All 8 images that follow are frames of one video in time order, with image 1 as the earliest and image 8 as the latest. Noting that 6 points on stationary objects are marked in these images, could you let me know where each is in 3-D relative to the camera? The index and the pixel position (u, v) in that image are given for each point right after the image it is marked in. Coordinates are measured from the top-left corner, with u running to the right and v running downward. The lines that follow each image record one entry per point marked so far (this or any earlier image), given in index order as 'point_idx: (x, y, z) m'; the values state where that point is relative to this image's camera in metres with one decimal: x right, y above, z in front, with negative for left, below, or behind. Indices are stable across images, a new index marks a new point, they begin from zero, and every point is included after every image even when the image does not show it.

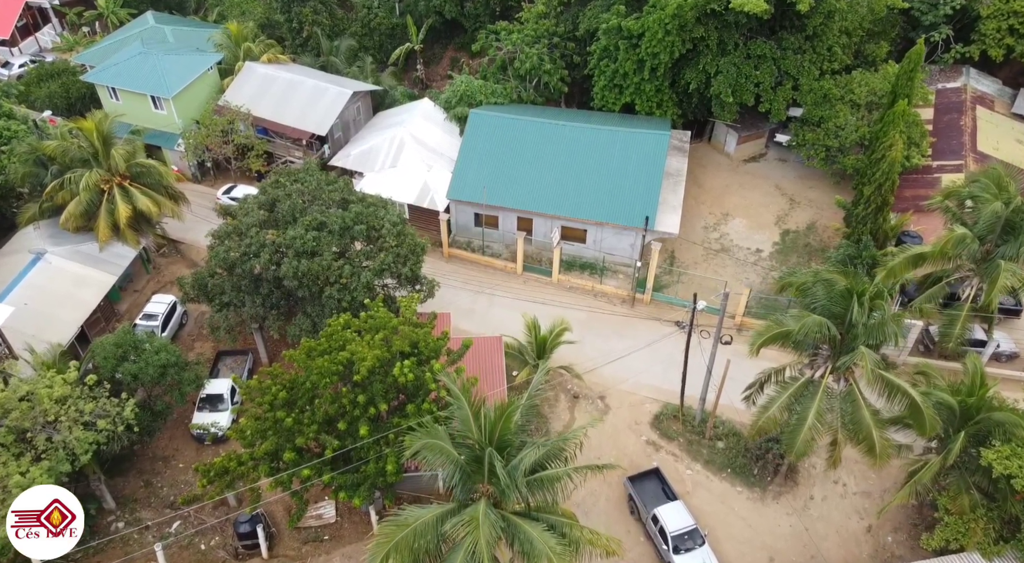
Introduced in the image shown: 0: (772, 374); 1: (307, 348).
0: (+7.5, -2.7, +19.3) m
1: (-5.3, -1.7, +17.5) m
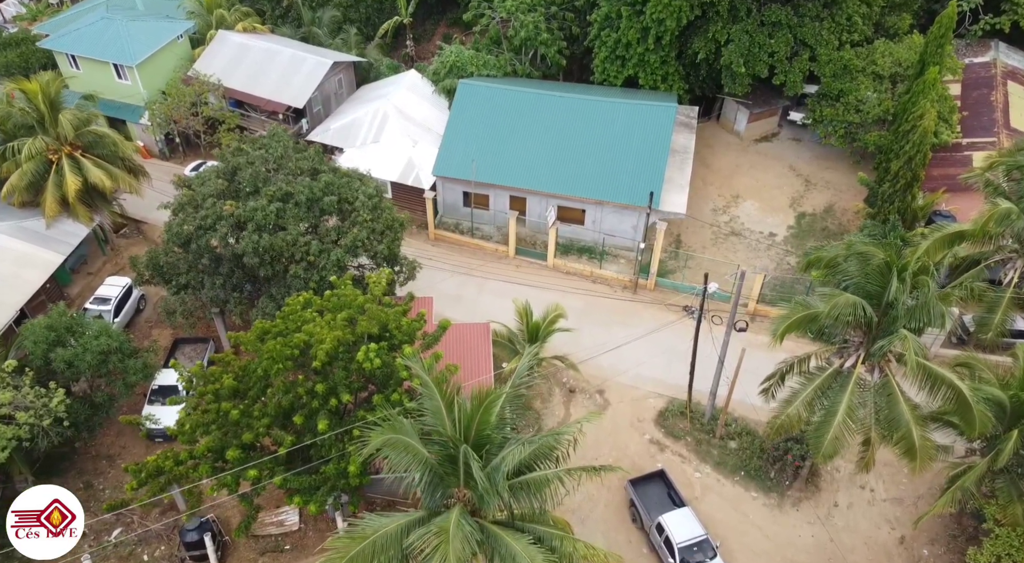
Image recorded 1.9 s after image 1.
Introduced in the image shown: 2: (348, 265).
0: (+7.1, -2.1, +16.9) m
1: (-5.7, -1.1, +15.1) m
2: (-4.8, +0.5, +19.4) m
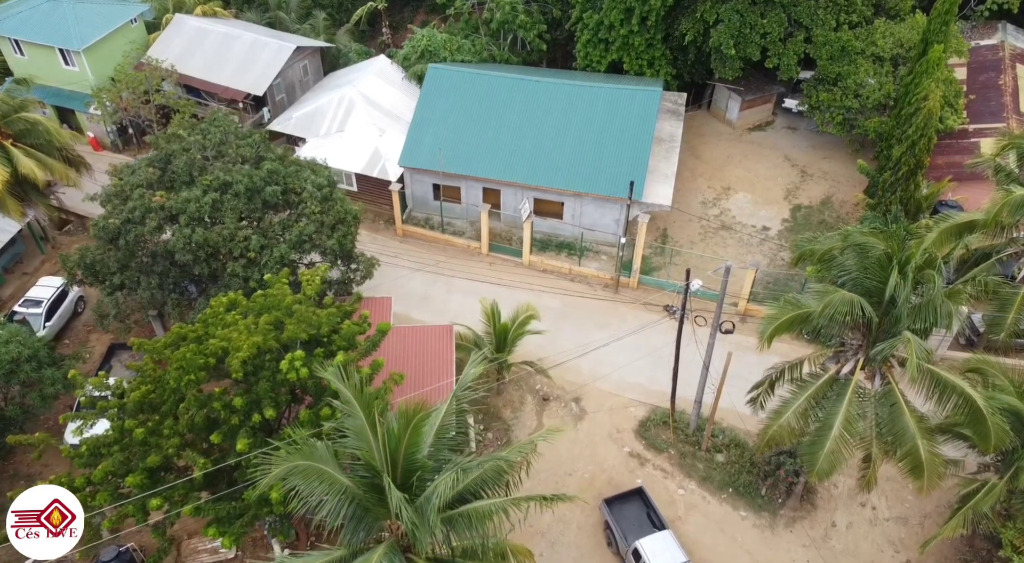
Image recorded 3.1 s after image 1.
0: (+6.1, -2.0, +15.1) m
1: (-6.7, -1.1, +13.3) m
2: (-5.7, +0.5, +17.6) m
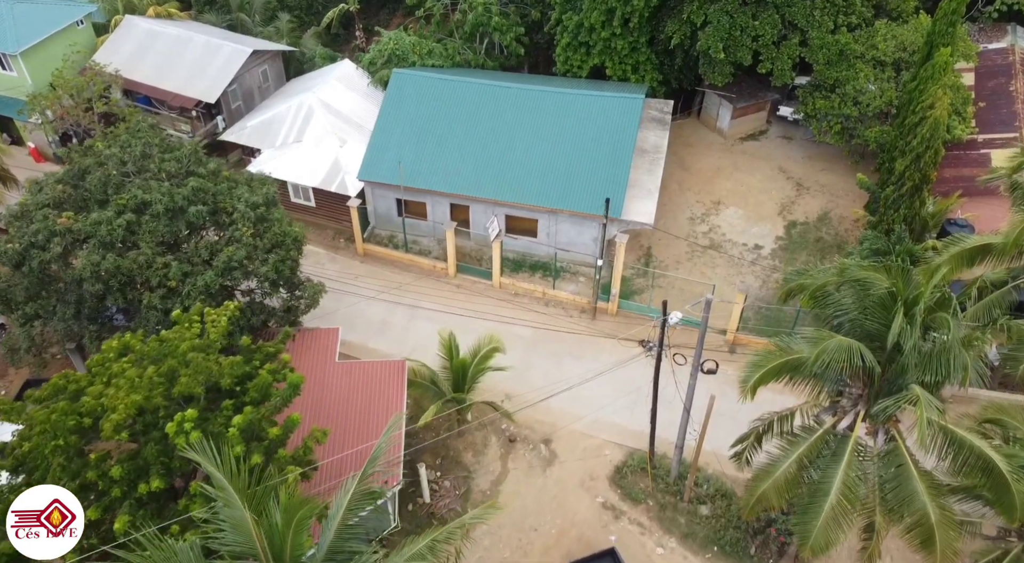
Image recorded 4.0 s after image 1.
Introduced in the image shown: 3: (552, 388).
0: (+5.1, -2.7, +13.0) m
1: (-7.7, -1.8, +11.3) m
2: (-6.8, -0.2, +15.6) m
3: (+1.1, -3.0, +19.2) m
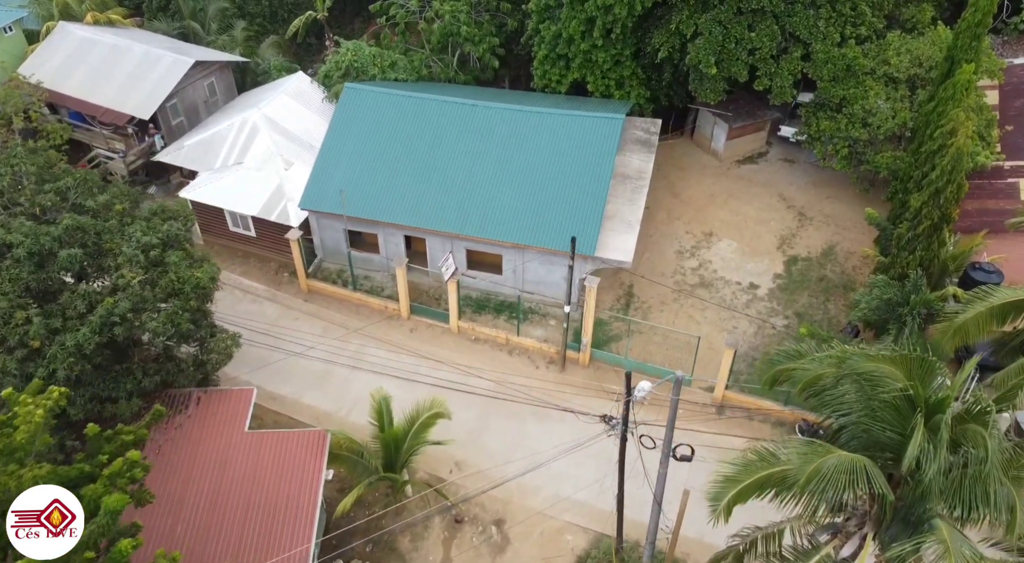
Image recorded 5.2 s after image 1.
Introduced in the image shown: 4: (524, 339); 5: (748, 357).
0: (+3.8, -3.9, +10.3) m
1: (-9.0, -2.9, +8.7) m
2: (-8.0, -1.4, +13.0) m
3: (-0.1, -4.3, +16.5) m
4: (+0.4, -1.6, +19.1) m
5: (+6.6, -2.1, +18.9) m
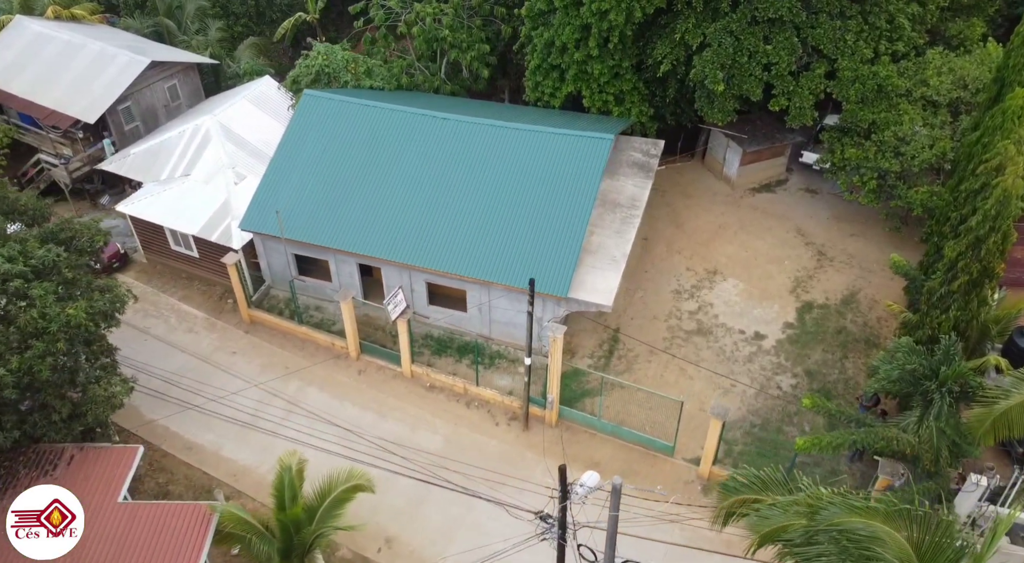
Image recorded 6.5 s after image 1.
0: (+2.3, -5.0, +7.6) m
1: (-10.6, -3.3, +6.6) m
2: (-9.3, -1.9, +10.9) m
3: (-1.4, -5.3, +14.0) m
4: (-0.7, -2.7, +16.5) m
5: (+5.5, -3.4, +16.1) m
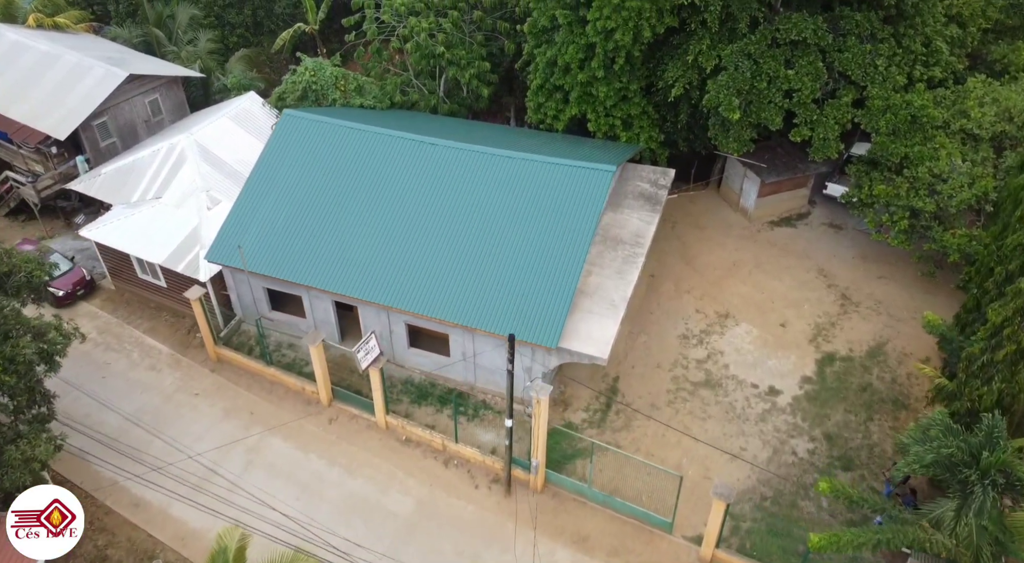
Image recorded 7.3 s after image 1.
0: (+1.6, -6.0, +5.9) m
1: (-11.2, -4.0, +5.3) m
2: (-9.8, -2.7, +9.6) m
3: (-1.9, -6.2, +12.4) m
4: (-1.1, -3.7, +14.9) m
5: (+5.1, -4.6, +14.3) m
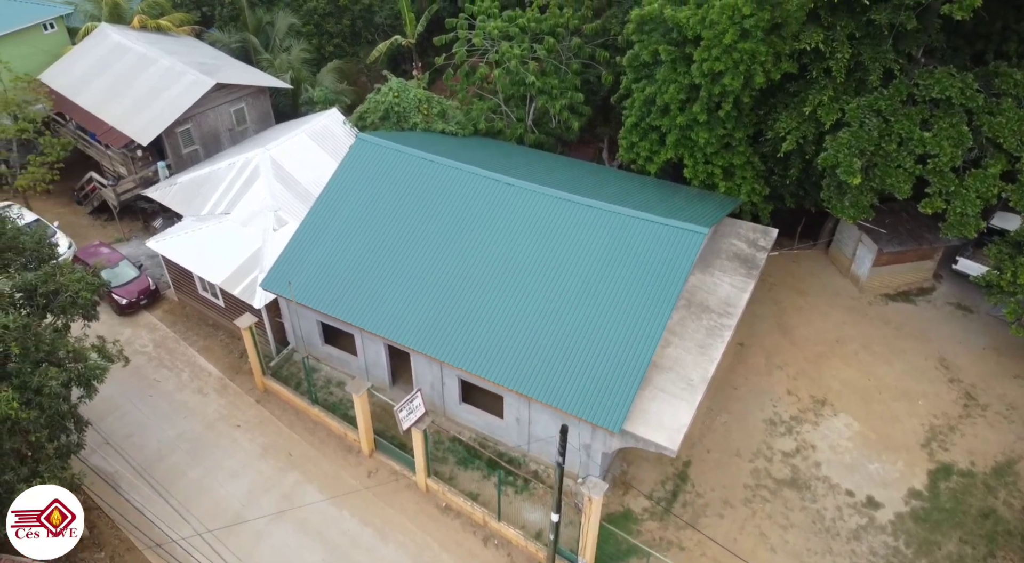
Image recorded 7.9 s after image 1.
0: (+1.2, -7.3, +4.2) m
1: (-11.4, -4.0, +5.2) m
2: (-9.3, -2.9, +9.2) m
3: (-1.5, -7.3, +11.0) m
4: (-0.1, -4.9, +13.5) m
5: (+5.8, -6.4, +12.1) m
